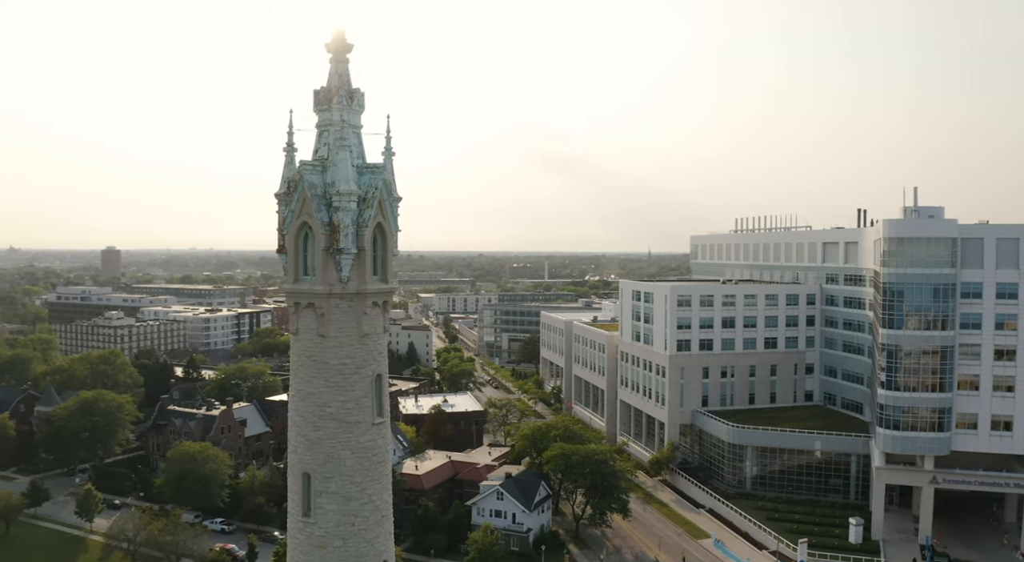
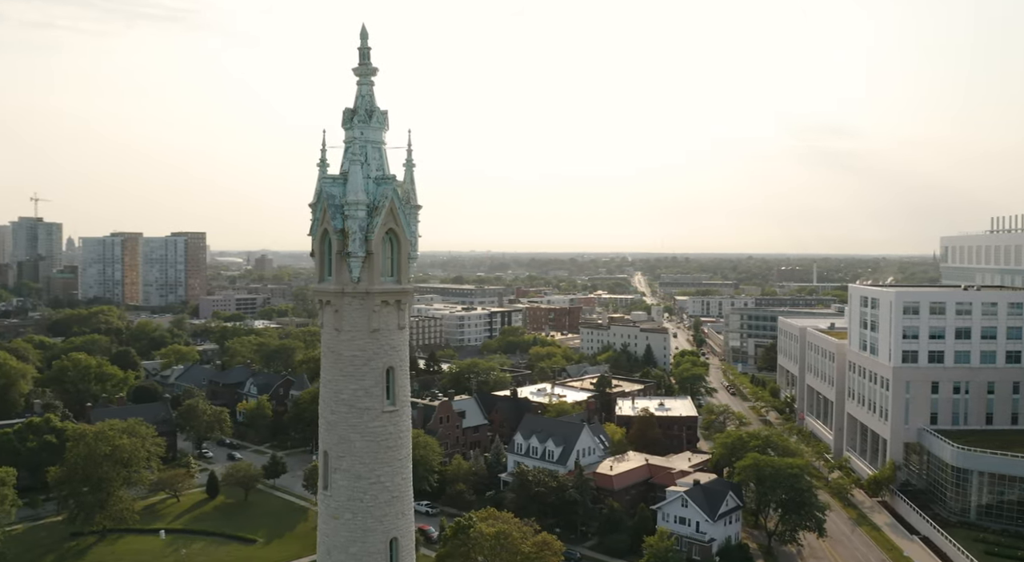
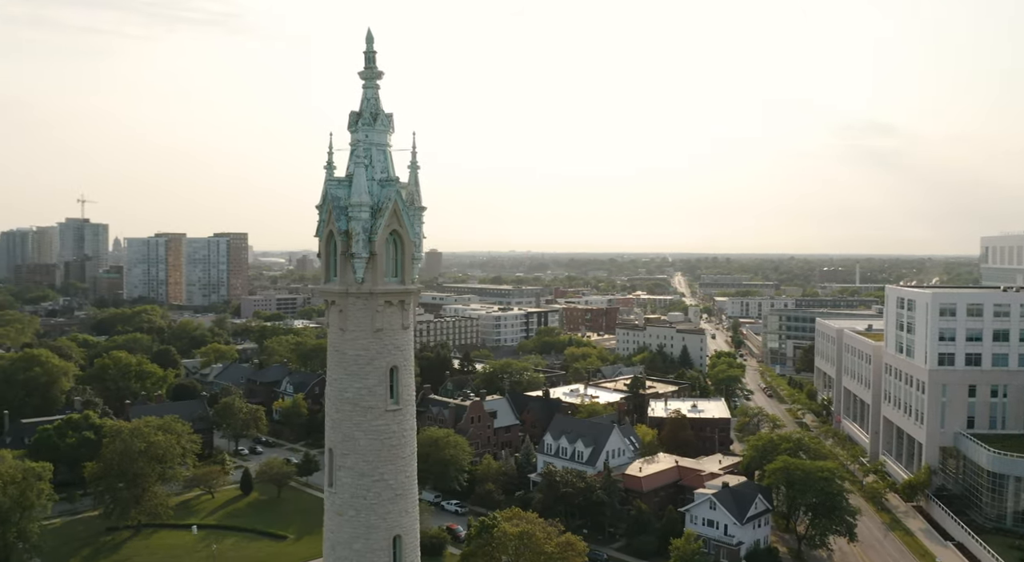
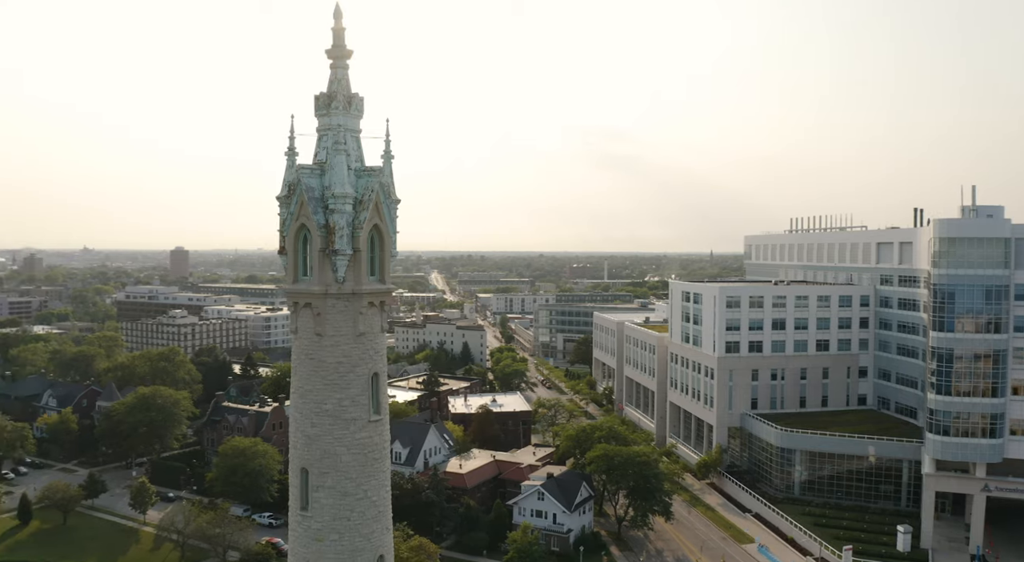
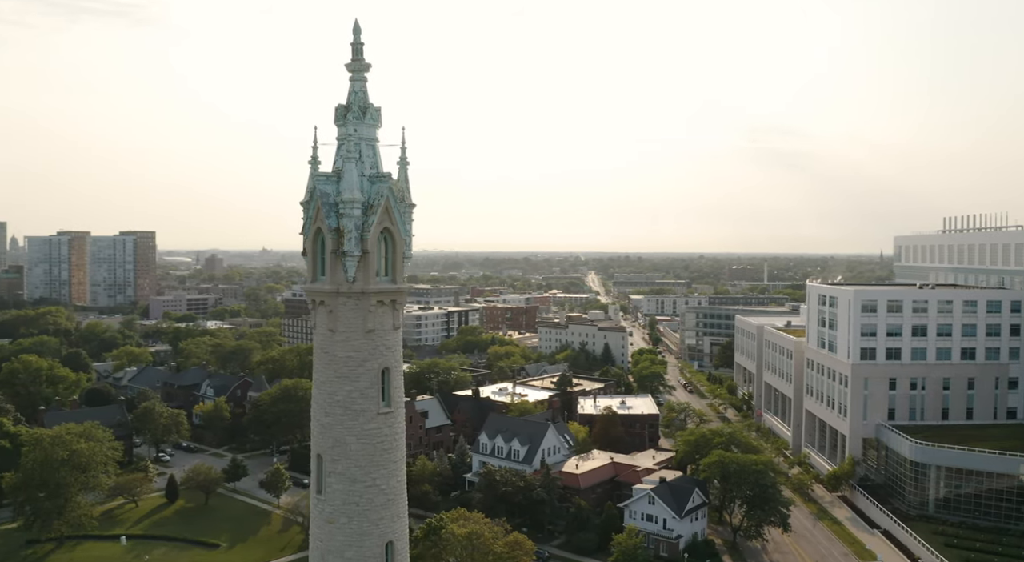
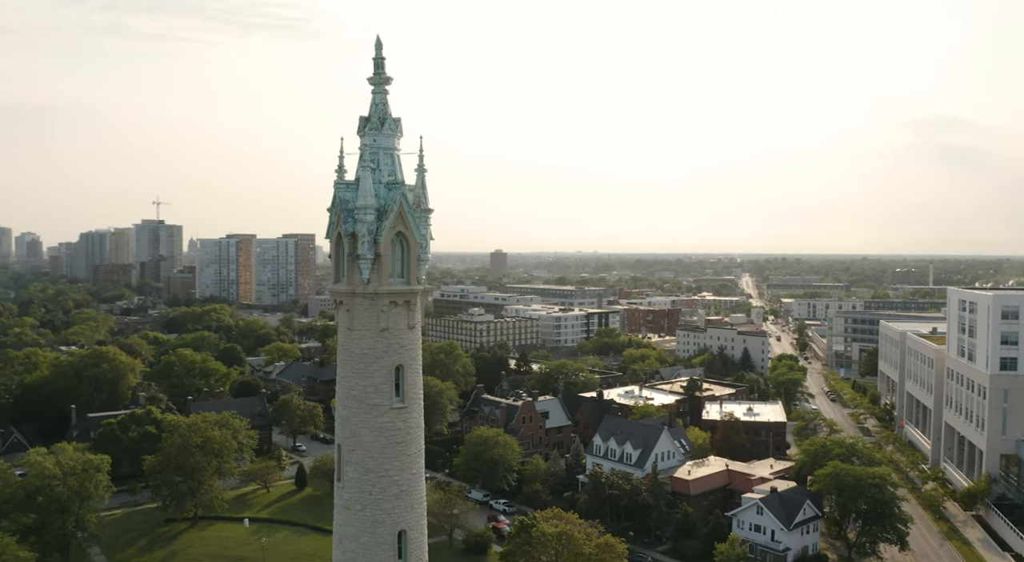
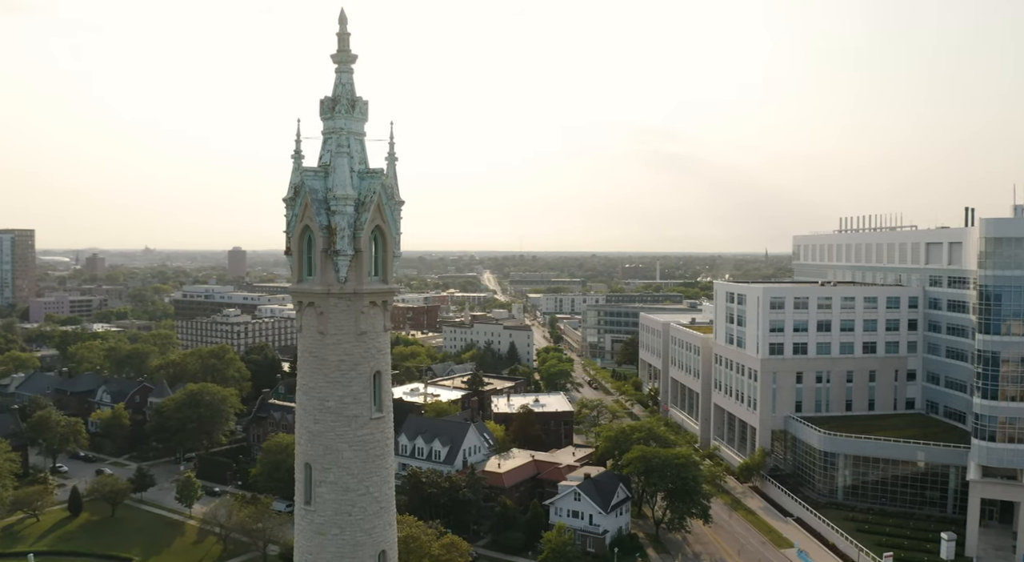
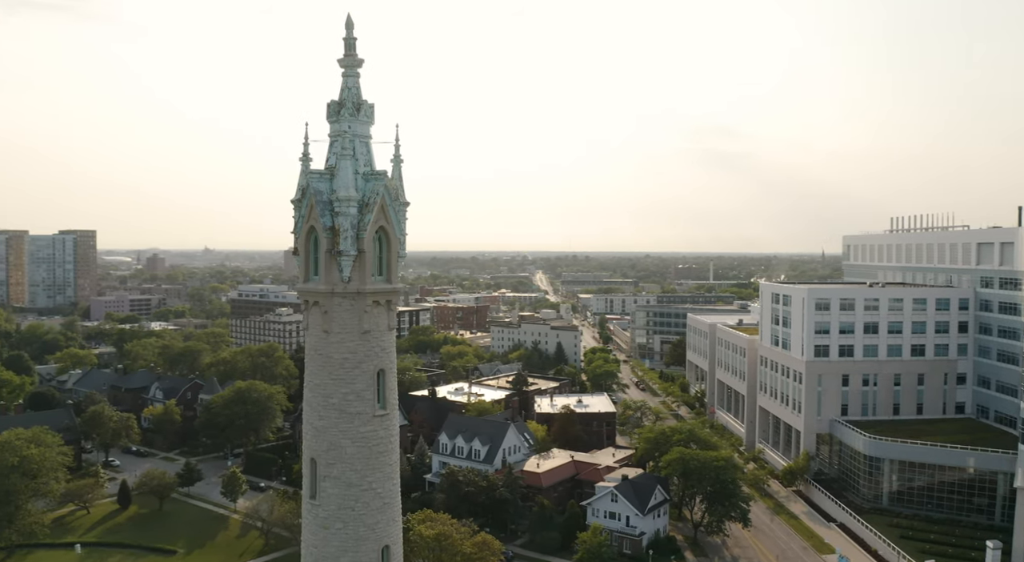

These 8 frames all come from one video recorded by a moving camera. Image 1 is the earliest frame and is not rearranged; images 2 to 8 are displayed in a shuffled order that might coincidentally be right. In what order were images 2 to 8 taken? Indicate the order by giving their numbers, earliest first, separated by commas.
4, 7, 8, 5, 2, 3, 6
